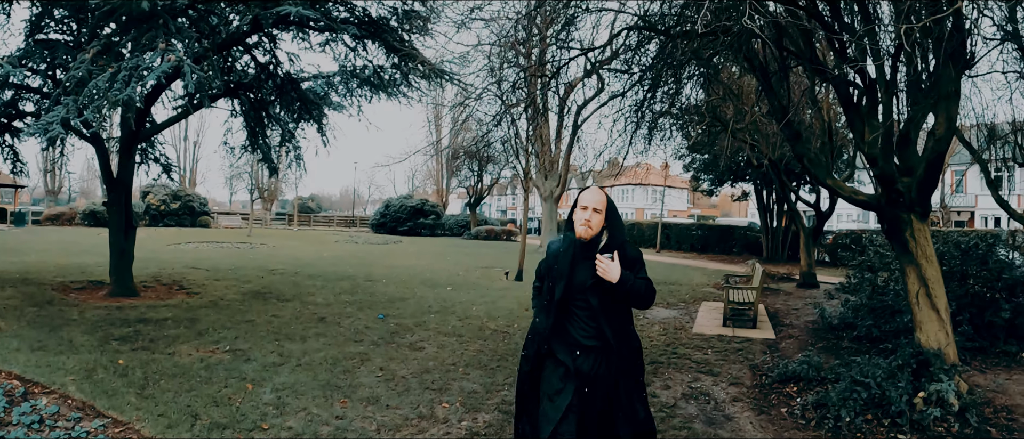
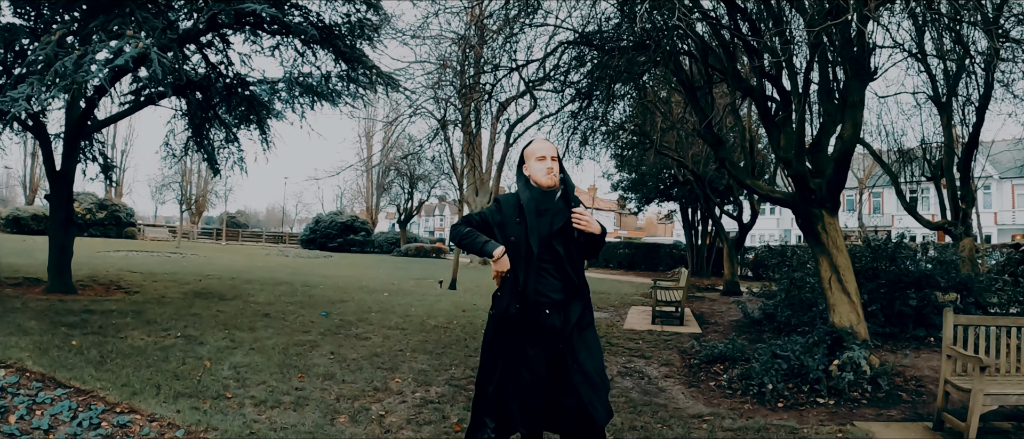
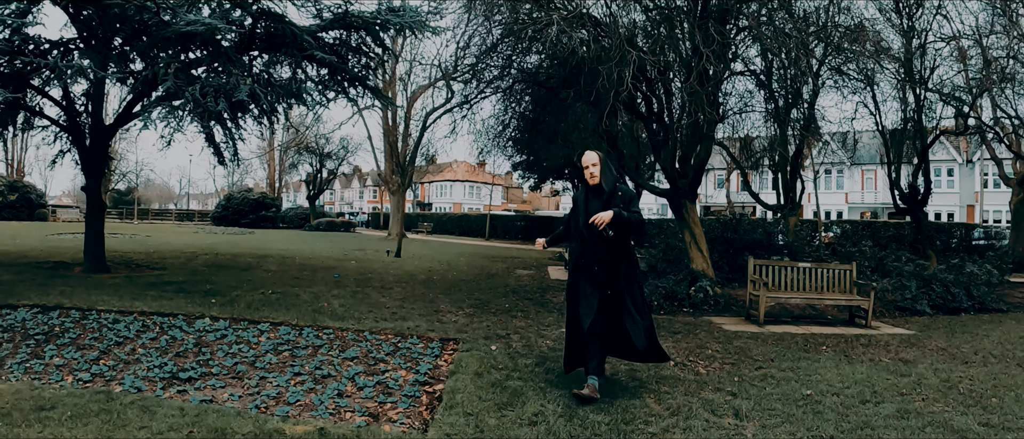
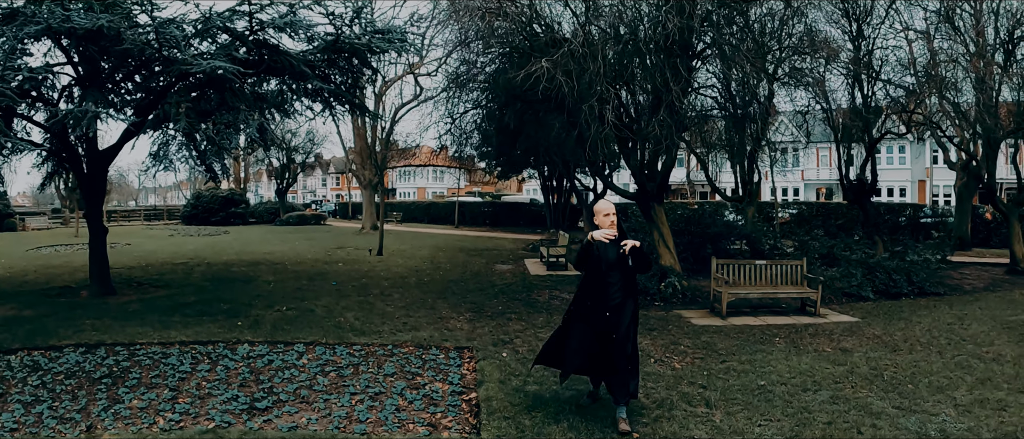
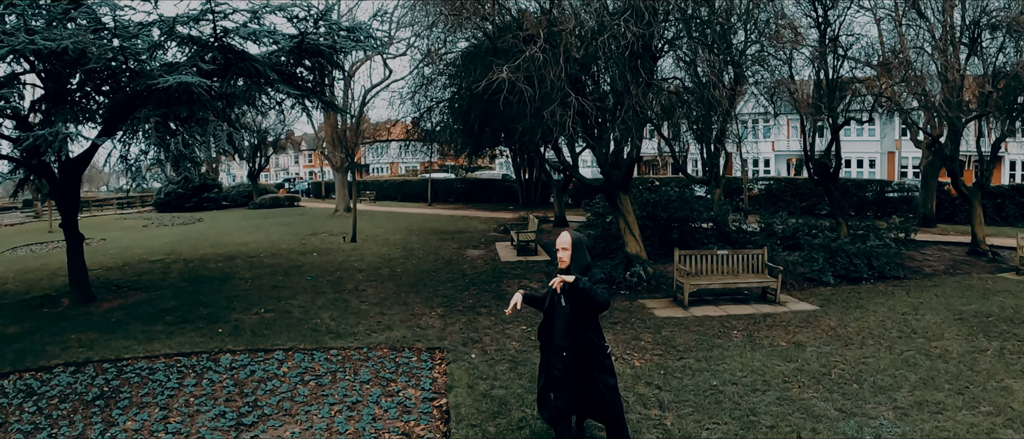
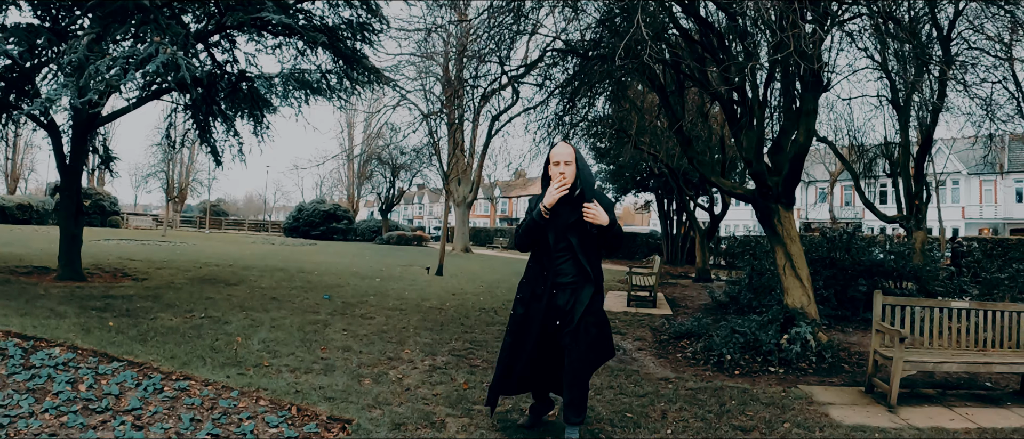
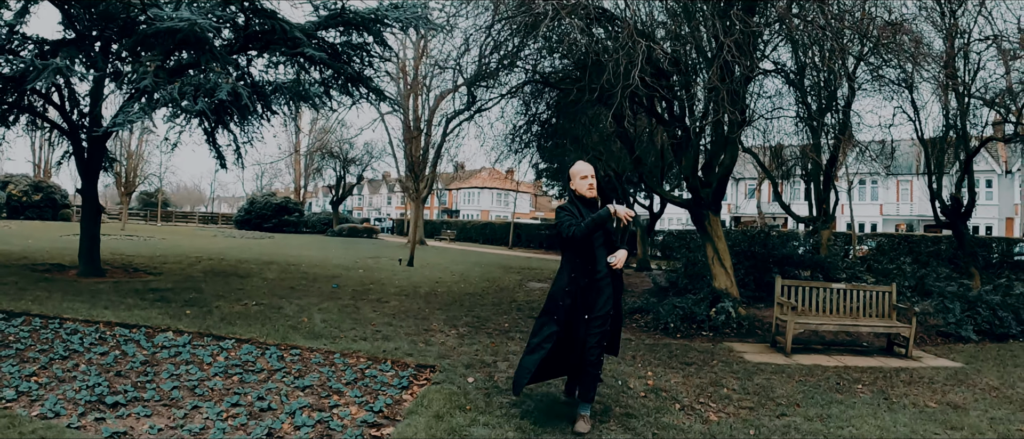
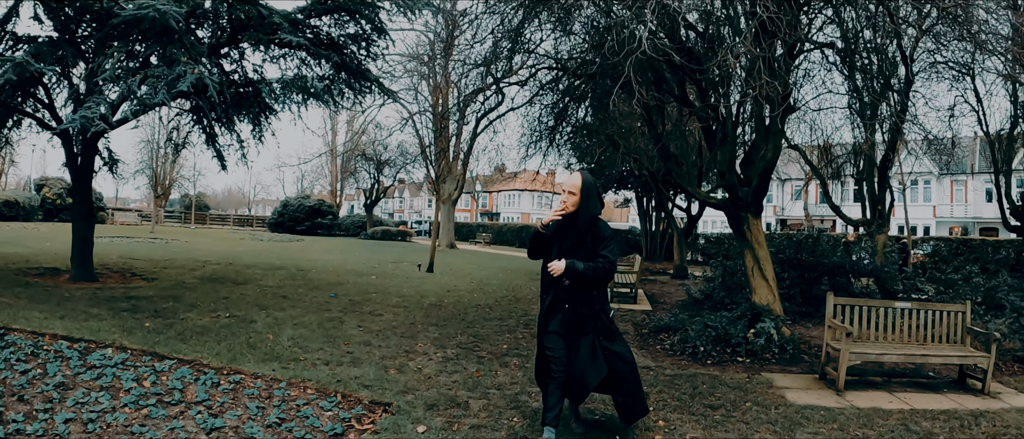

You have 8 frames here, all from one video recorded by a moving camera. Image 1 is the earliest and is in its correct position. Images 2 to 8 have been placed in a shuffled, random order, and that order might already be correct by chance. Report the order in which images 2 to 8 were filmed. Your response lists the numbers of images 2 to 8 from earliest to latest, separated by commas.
2, 6, 8, 7, 3, 4, 5
